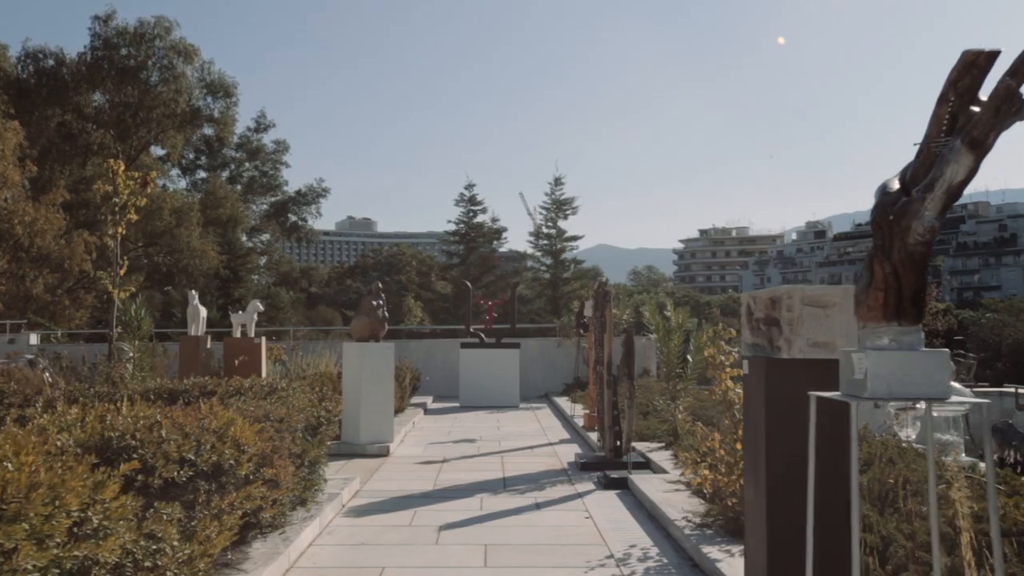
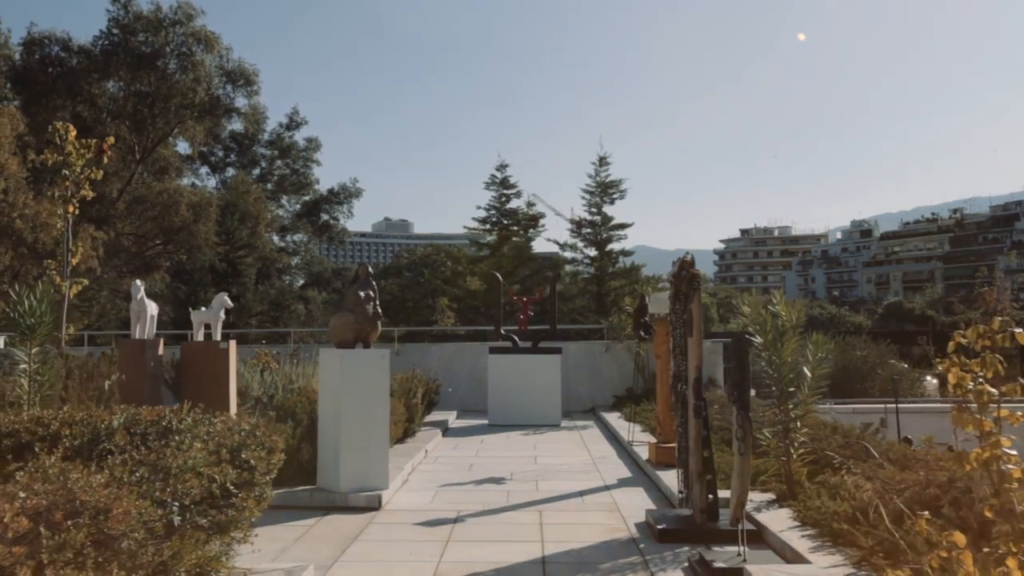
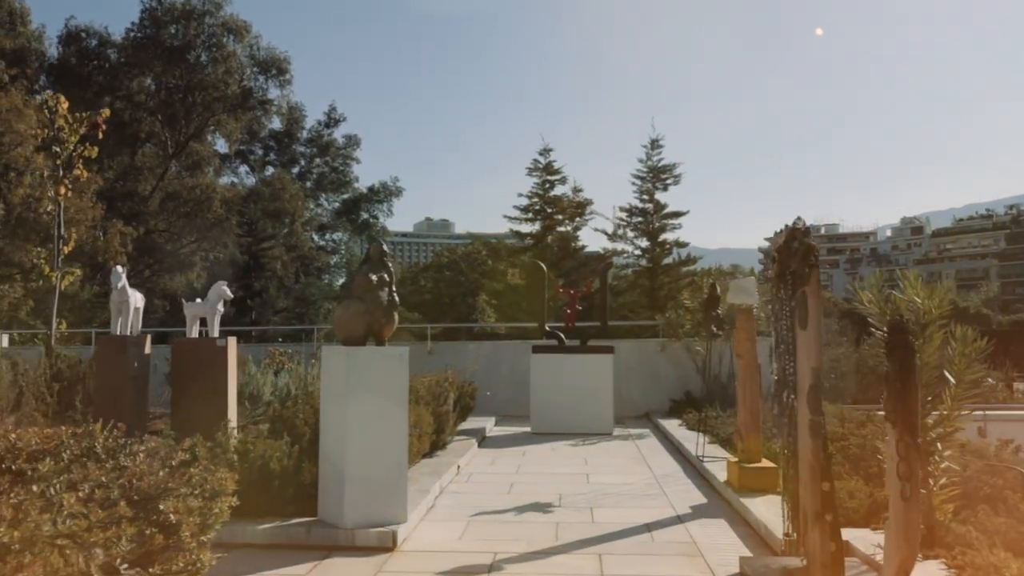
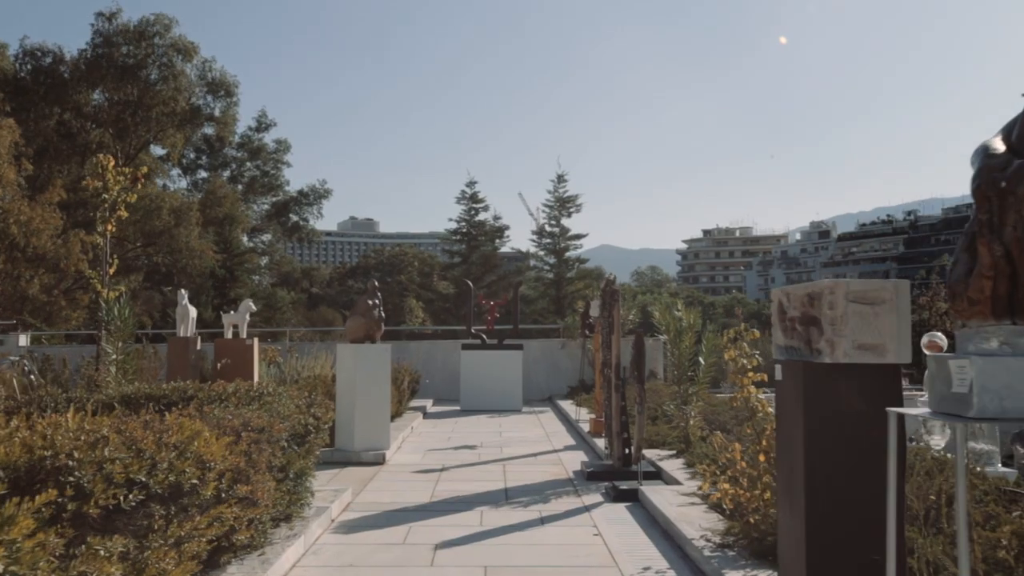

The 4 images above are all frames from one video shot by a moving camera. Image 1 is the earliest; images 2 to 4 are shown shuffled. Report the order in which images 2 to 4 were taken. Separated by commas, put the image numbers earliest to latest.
4, 2, 3
